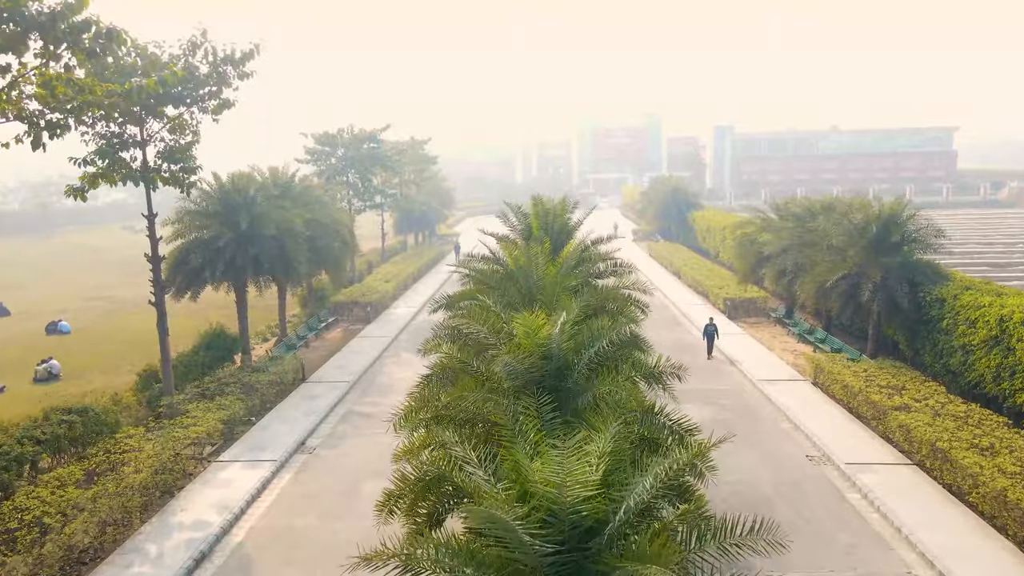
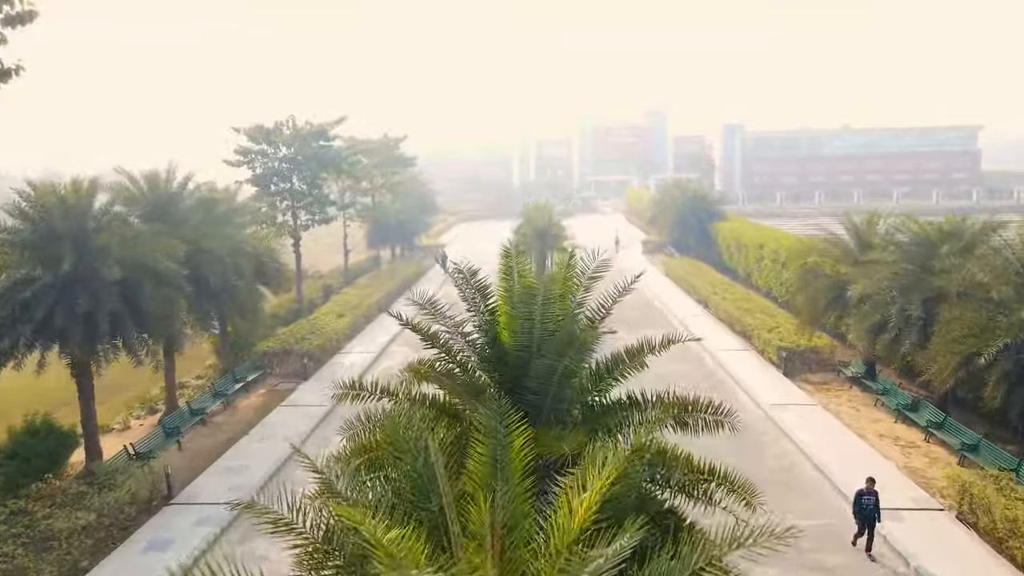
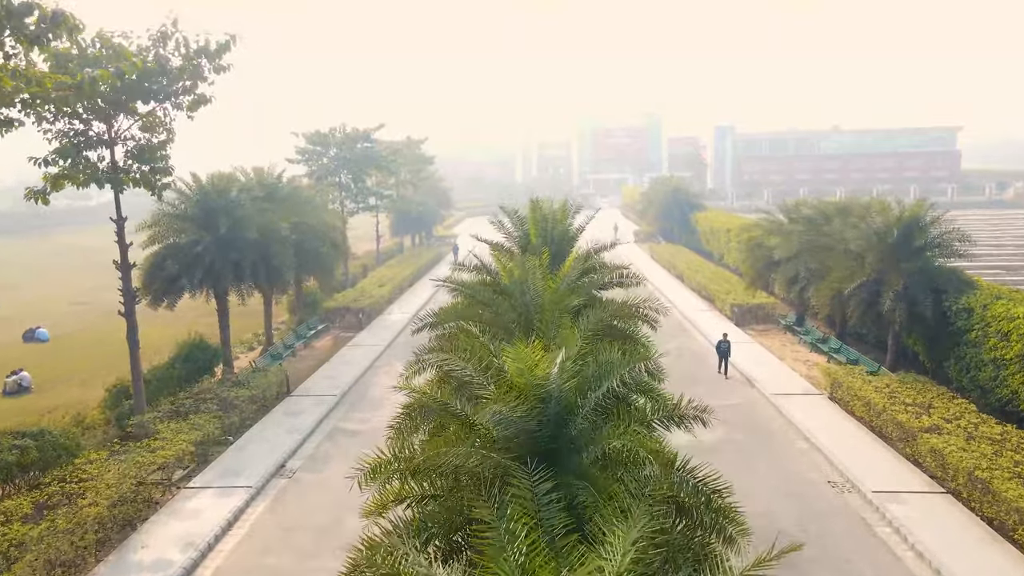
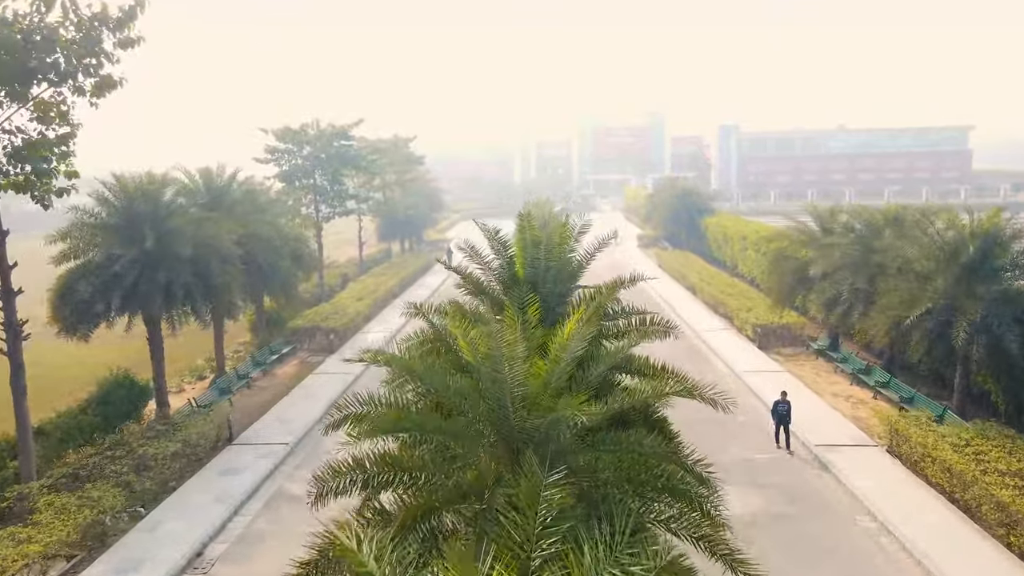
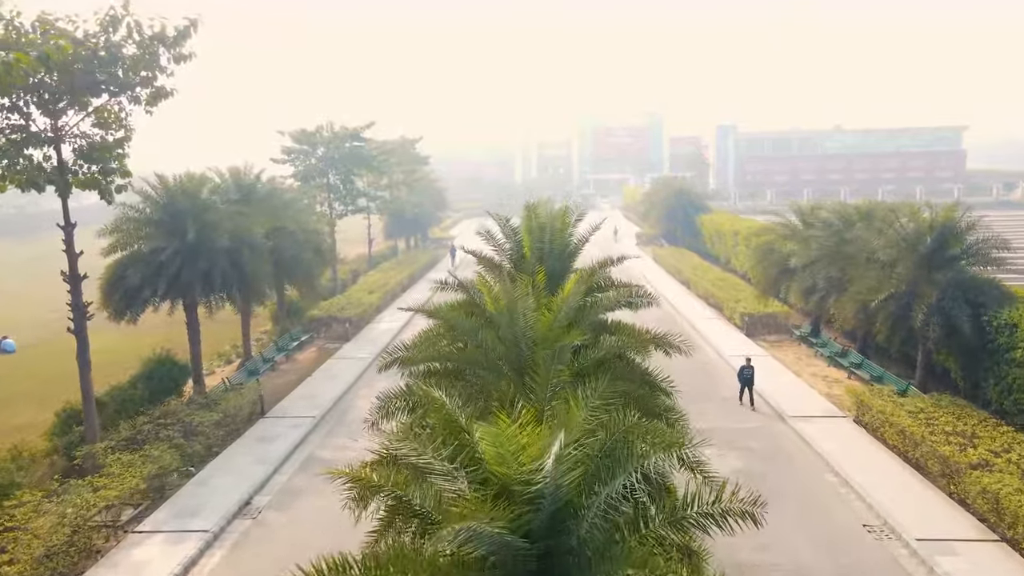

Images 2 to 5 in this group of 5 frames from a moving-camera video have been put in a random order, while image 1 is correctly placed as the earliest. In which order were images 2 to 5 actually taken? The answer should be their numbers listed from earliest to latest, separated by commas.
3, 5, 4, 2
